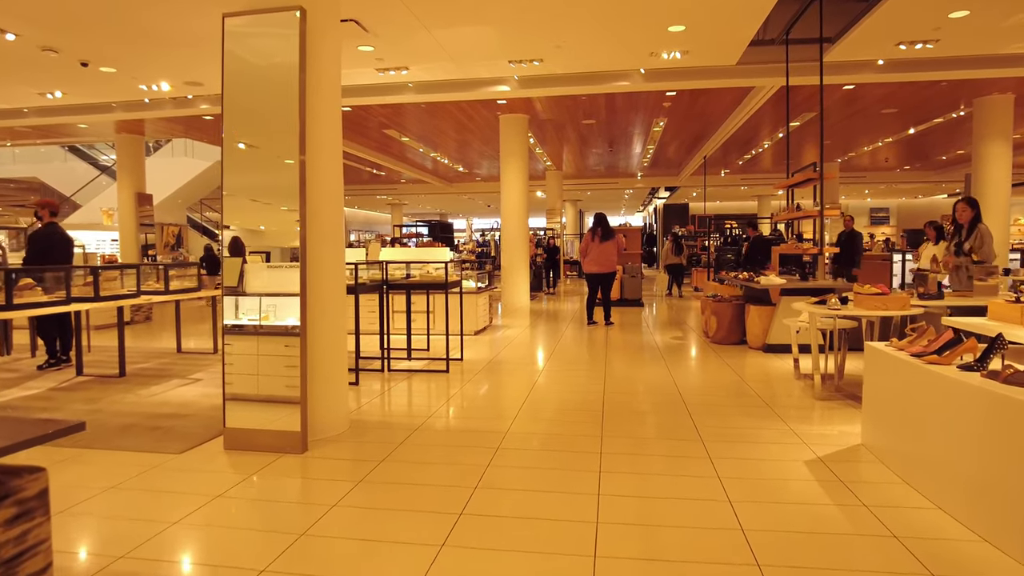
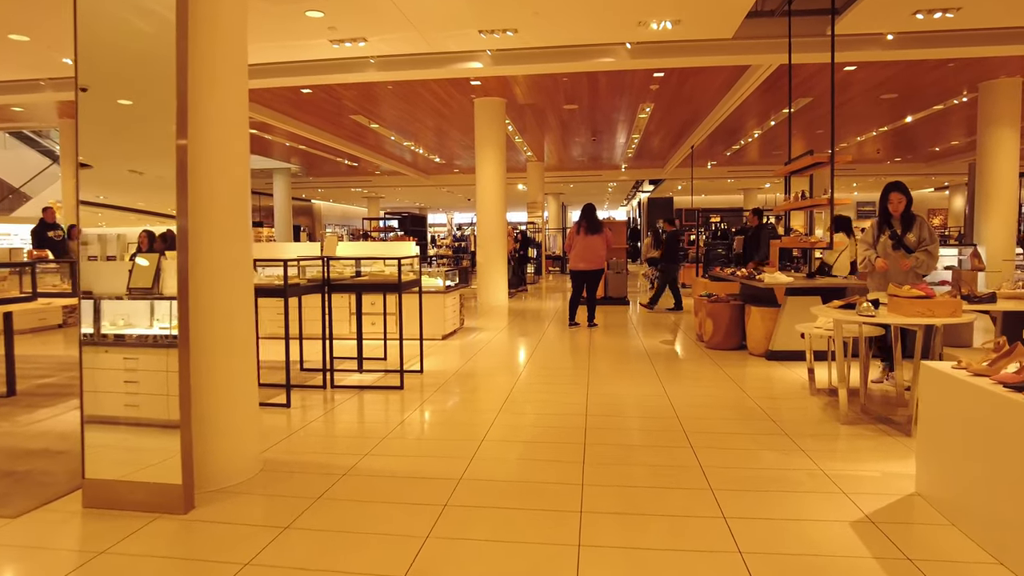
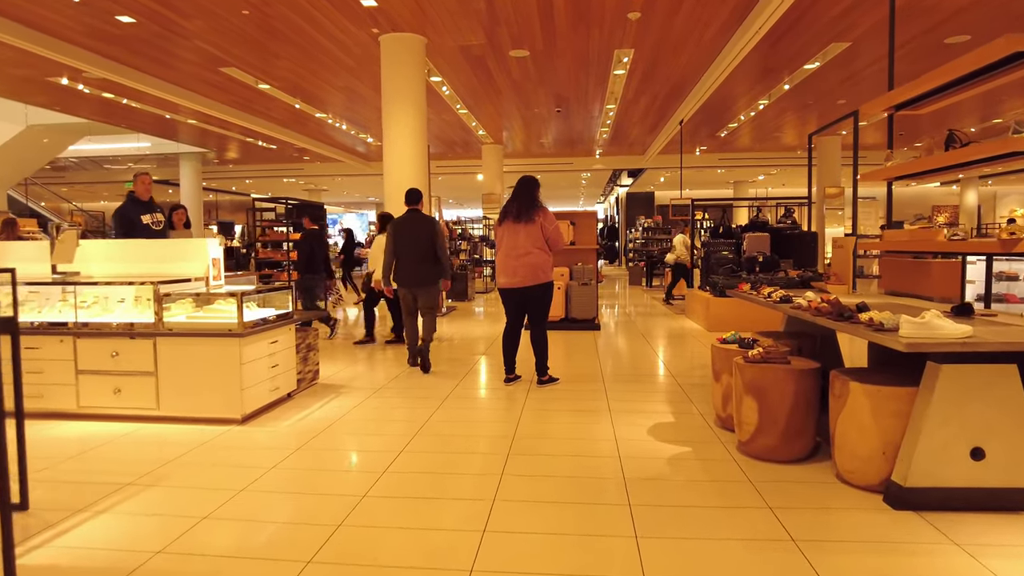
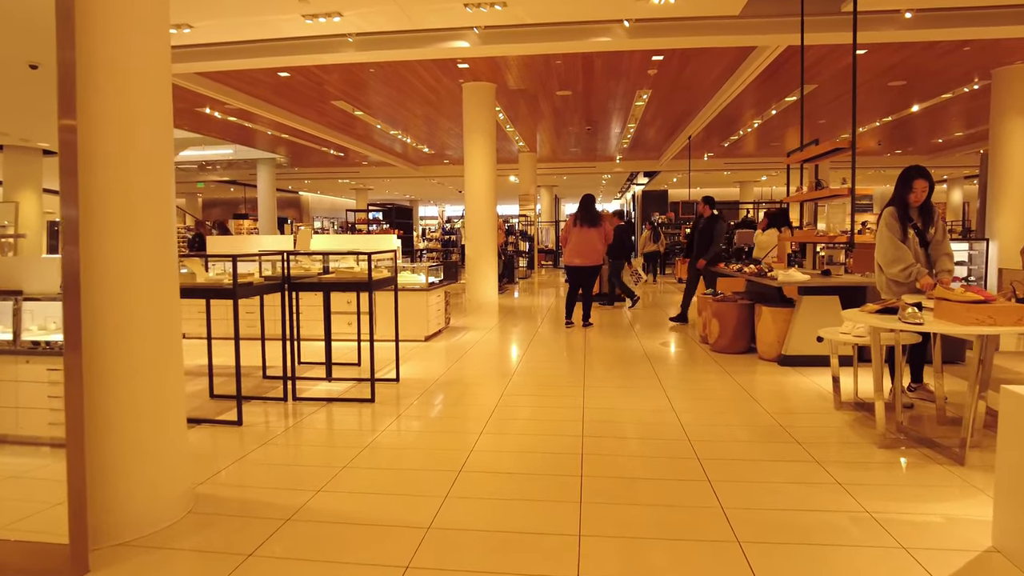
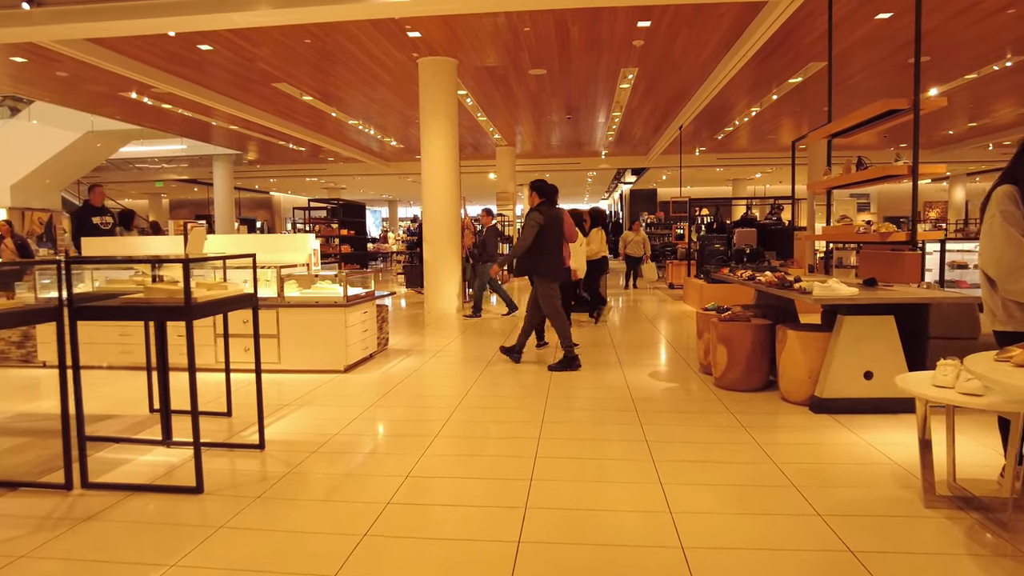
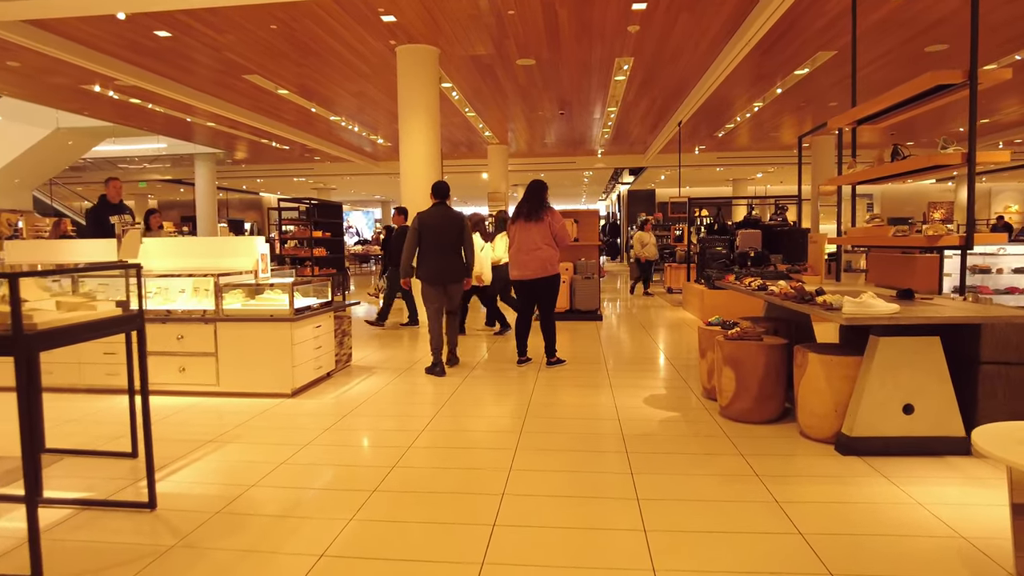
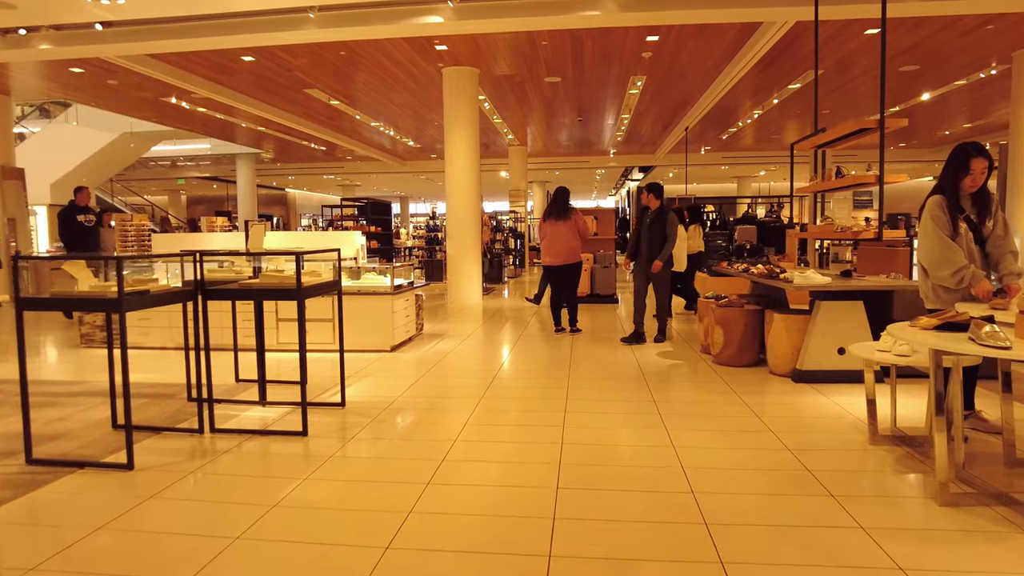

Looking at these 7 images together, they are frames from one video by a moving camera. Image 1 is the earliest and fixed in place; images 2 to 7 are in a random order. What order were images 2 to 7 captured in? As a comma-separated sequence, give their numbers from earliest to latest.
2, 4, 7, 5, 6, 3
